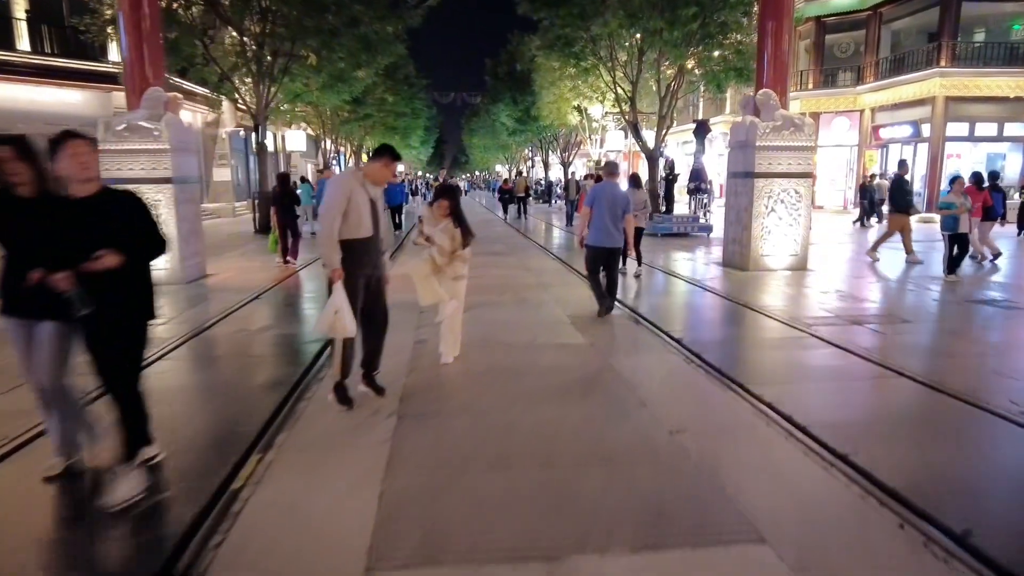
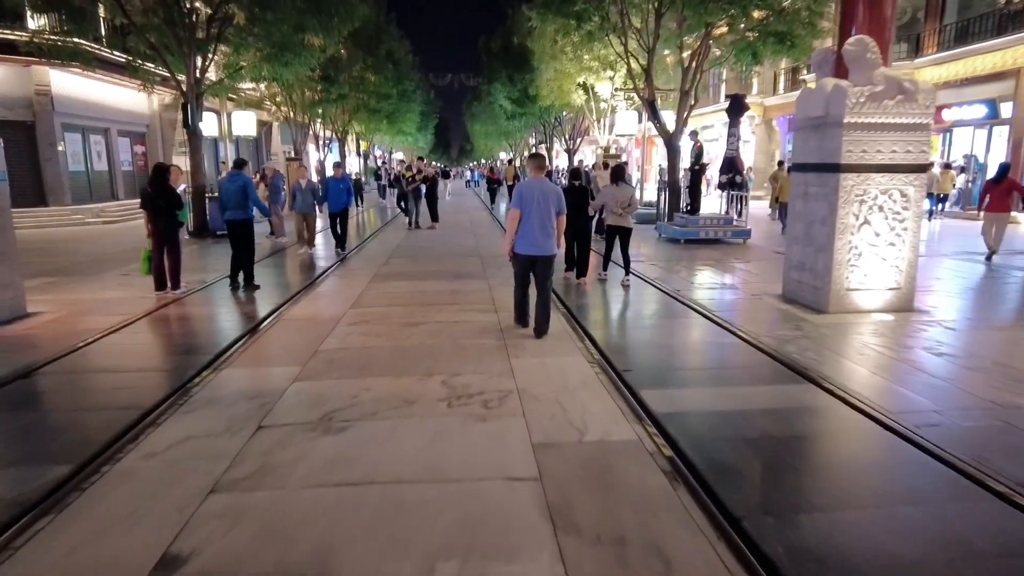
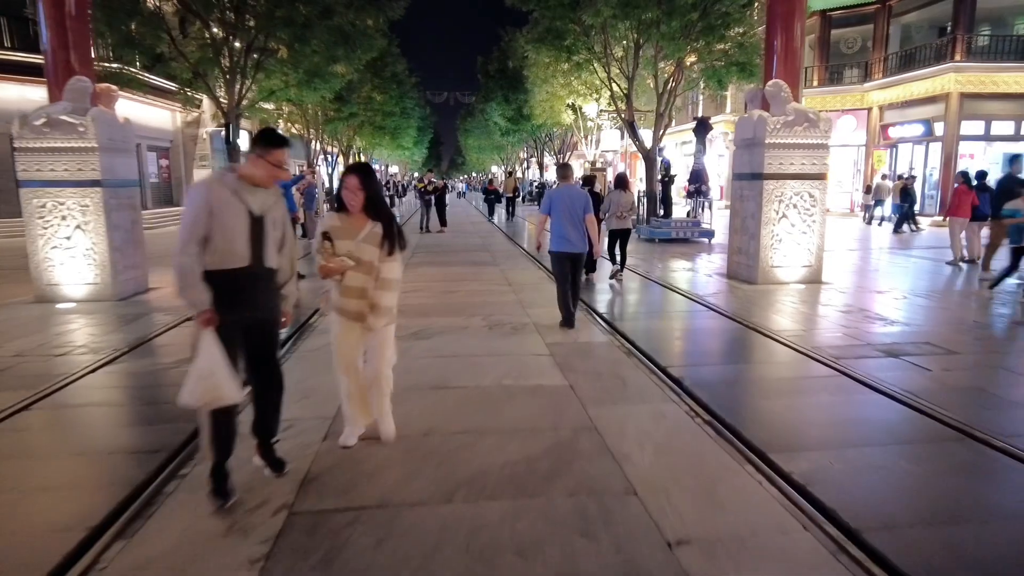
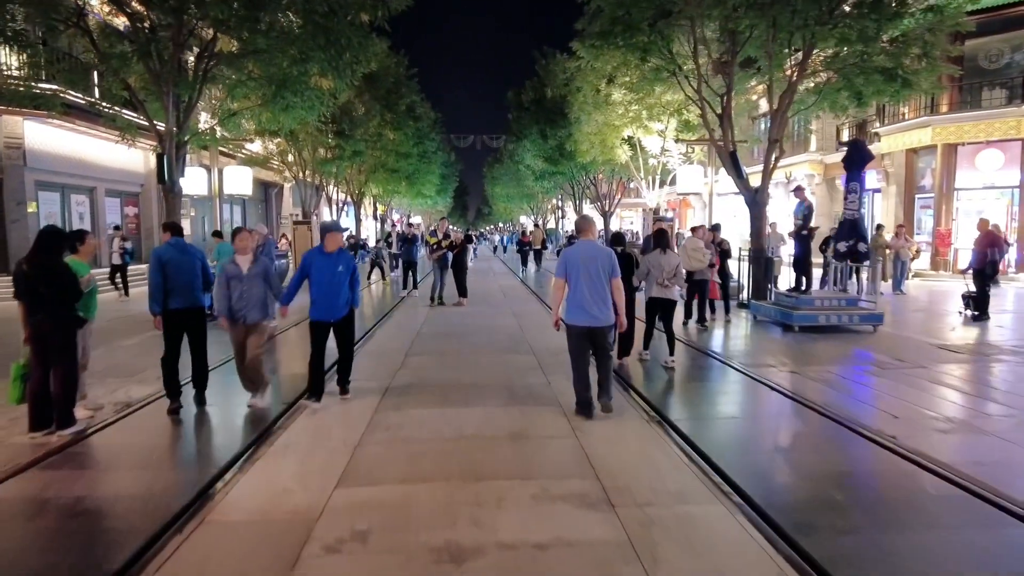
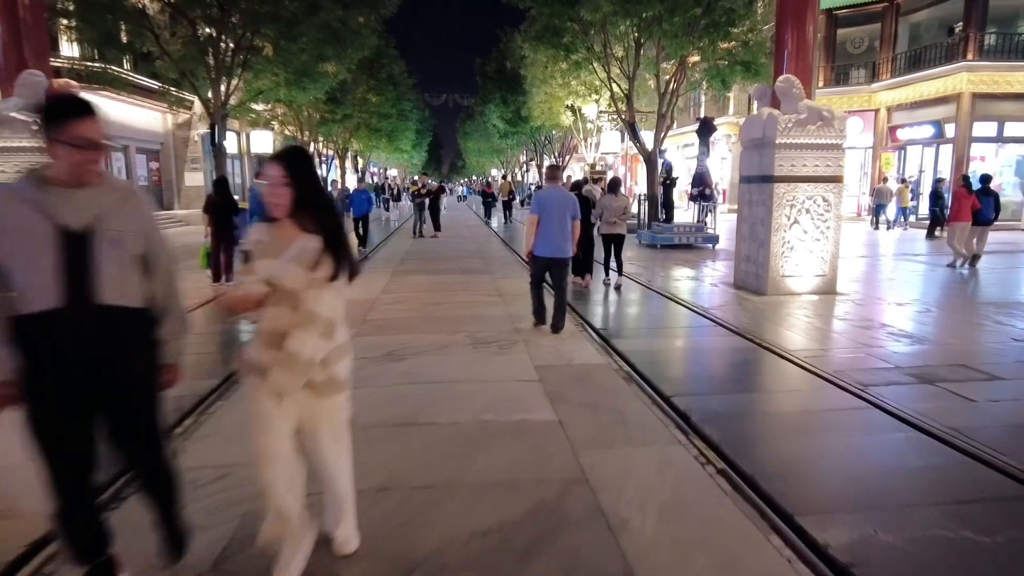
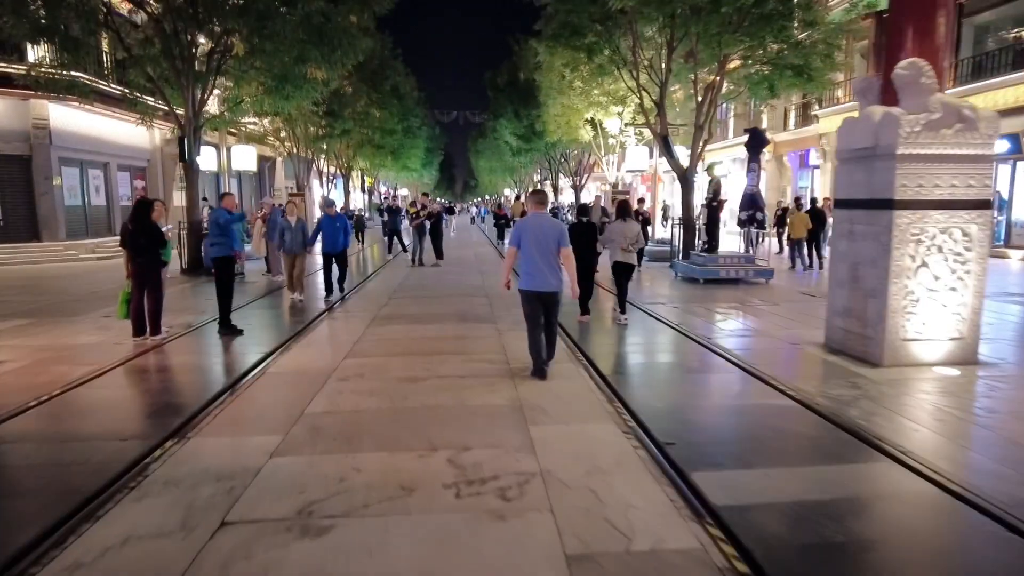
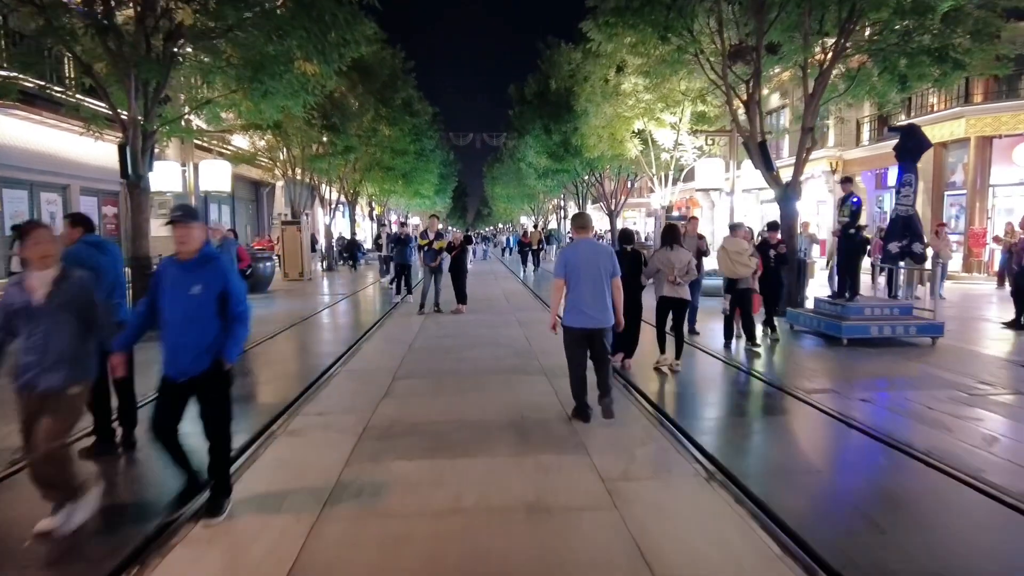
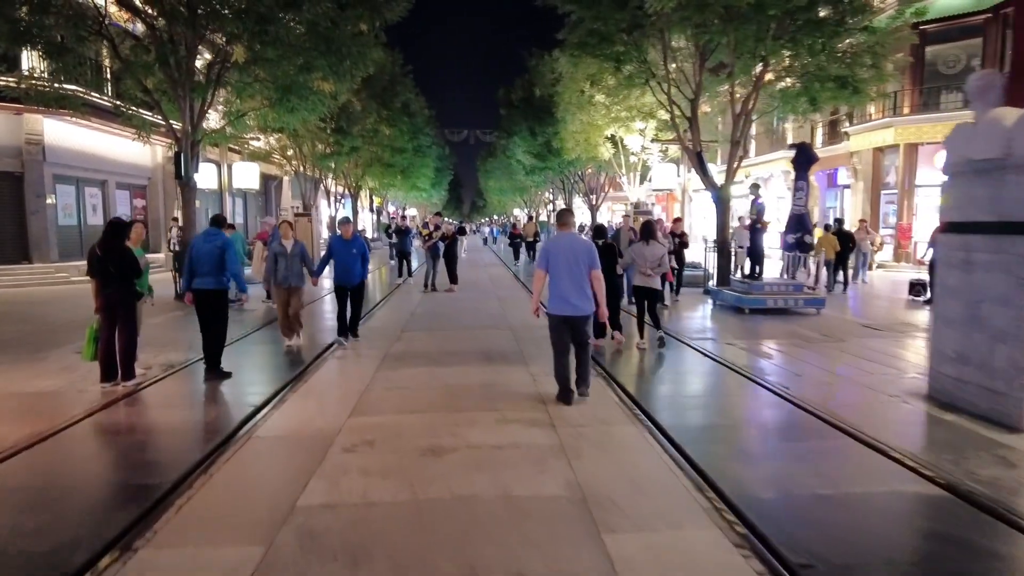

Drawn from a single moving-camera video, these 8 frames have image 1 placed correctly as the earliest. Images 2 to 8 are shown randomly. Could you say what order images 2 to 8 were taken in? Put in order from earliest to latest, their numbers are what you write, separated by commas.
3, 5, 2, 6, 8, 4, 7
